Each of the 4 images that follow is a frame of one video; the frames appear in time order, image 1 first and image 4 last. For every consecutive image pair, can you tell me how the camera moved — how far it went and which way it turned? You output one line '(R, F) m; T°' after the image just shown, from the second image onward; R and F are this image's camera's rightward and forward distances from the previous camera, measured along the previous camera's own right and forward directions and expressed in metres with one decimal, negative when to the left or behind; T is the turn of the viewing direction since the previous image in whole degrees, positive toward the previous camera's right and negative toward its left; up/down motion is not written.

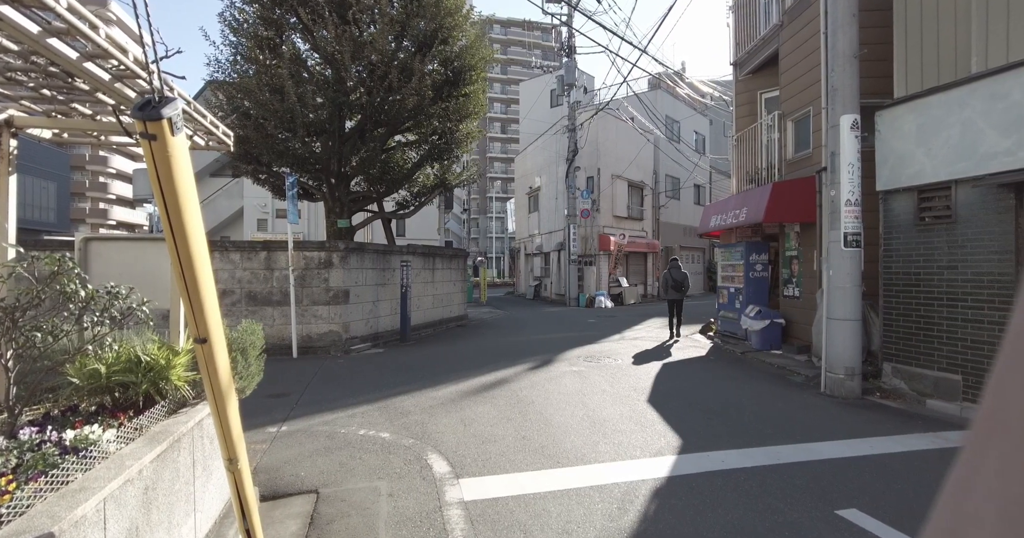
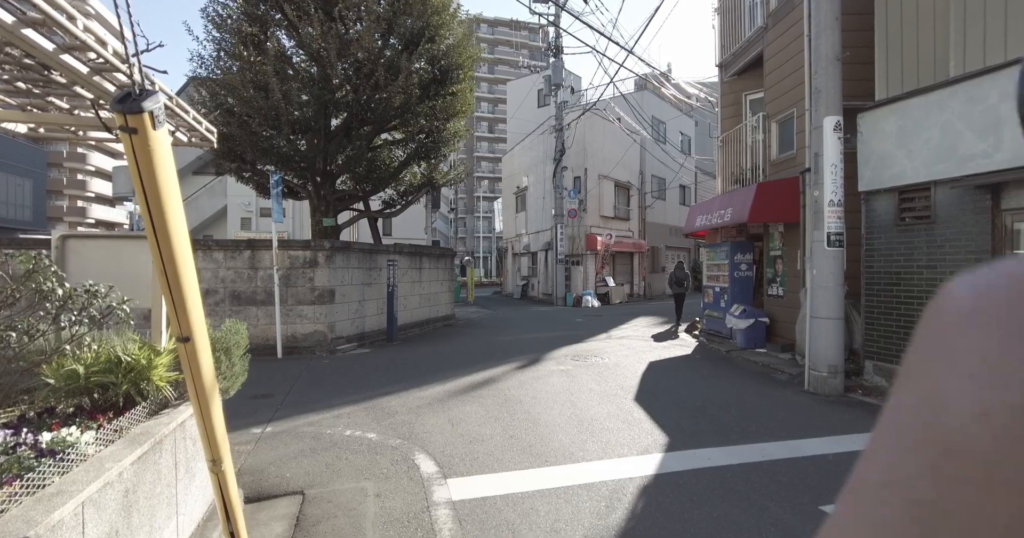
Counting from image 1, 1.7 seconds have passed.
(0.0, 0.0) m; +2°
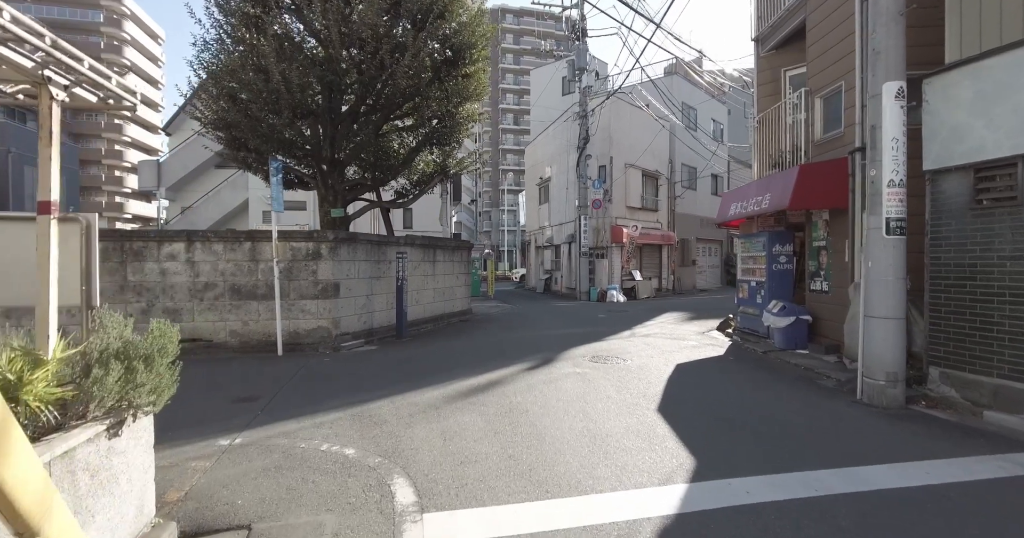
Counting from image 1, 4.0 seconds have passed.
(+0.2, +0.7) m; -3°
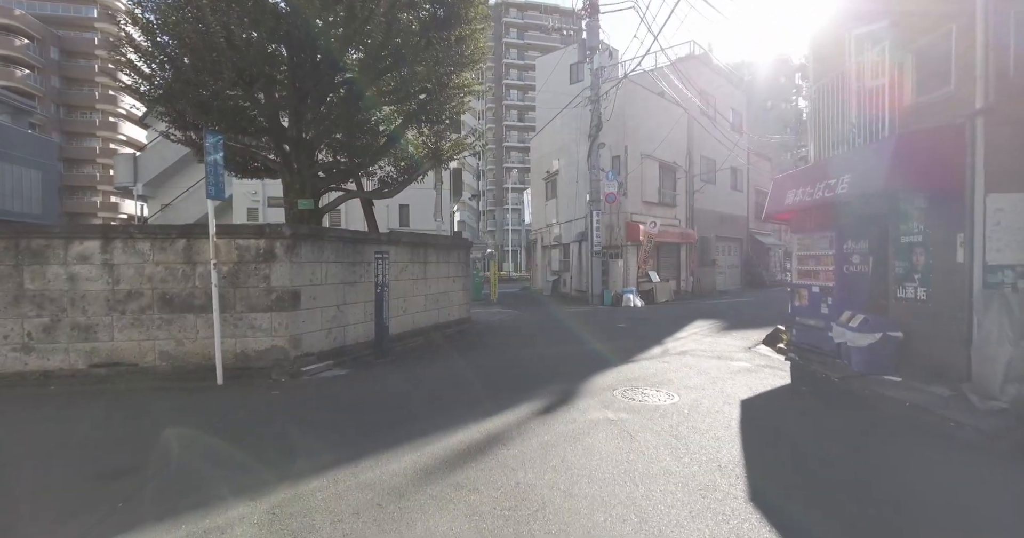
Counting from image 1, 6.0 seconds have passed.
(0.0, +1.9) m; -1°
